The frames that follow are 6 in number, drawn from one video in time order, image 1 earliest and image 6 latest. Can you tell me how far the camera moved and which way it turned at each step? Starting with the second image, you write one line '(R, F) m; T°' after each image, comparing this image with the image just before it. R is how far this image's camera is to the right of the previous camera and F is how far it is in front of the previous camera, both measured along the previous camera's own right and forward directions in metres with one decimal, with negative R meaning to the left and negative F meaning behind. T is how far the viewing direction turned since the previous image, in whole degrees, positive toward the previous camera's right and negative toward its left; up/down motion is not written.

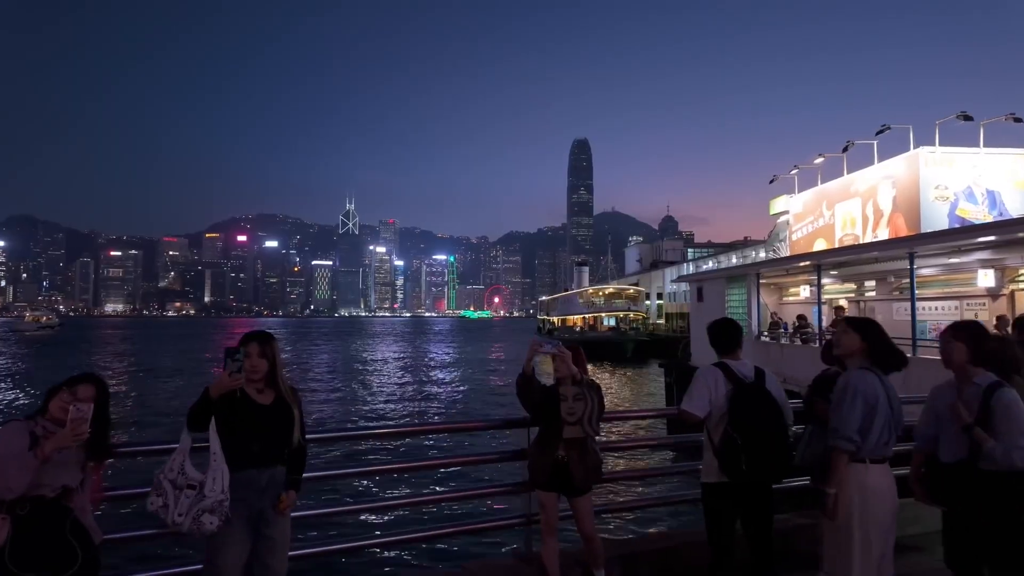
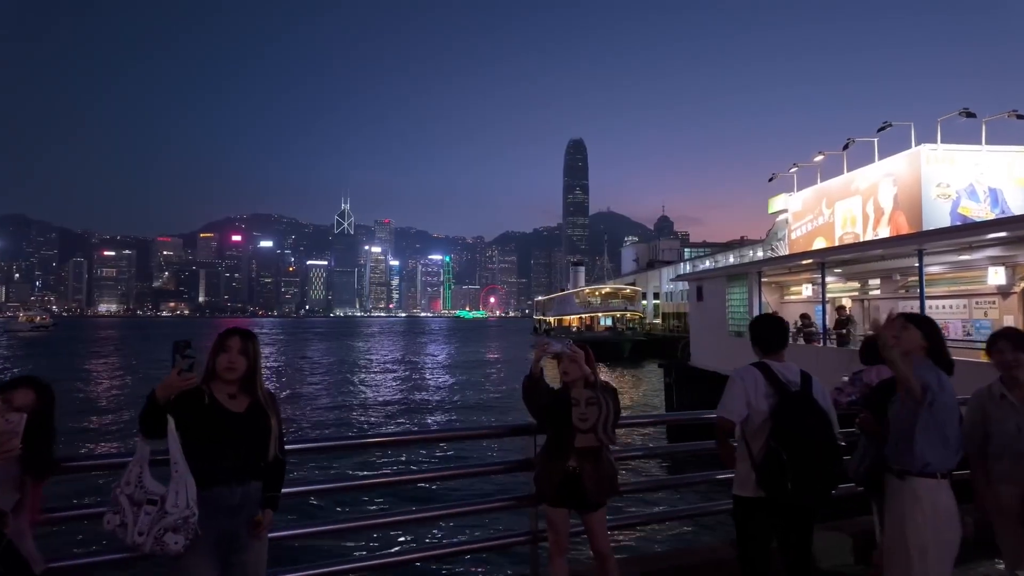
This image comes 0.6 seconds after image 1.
(0.0, +0.3) m; 0°
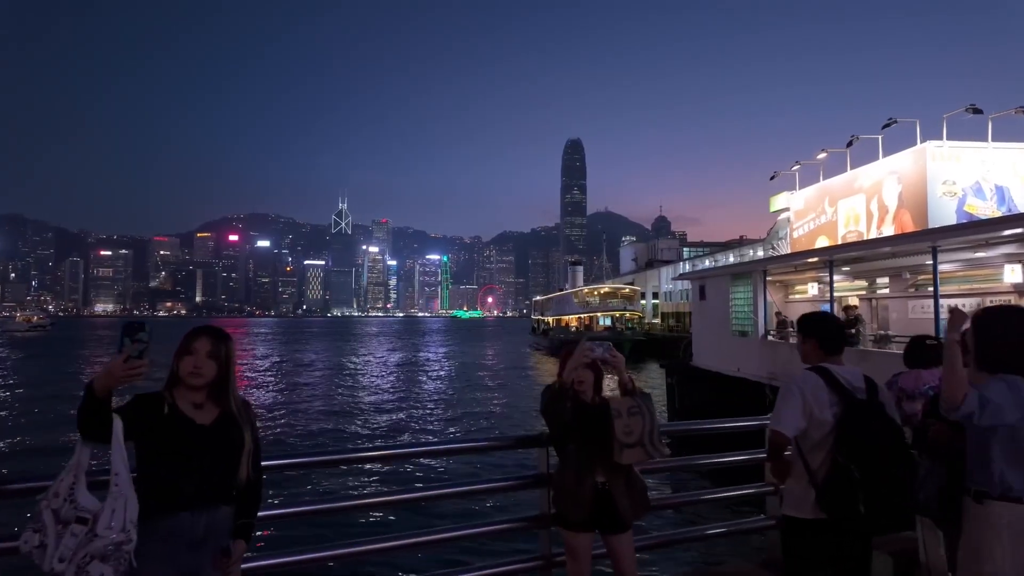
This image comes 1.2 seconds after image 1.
(-0.1, +0.3) m; 0°
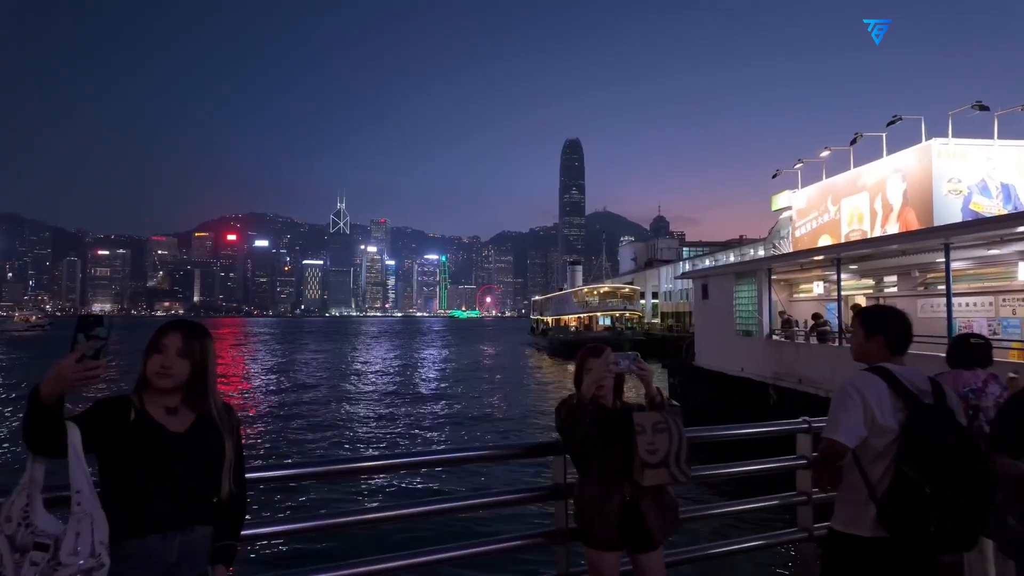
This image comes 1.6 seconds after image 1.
(-0.1, +0.2) m; 0°
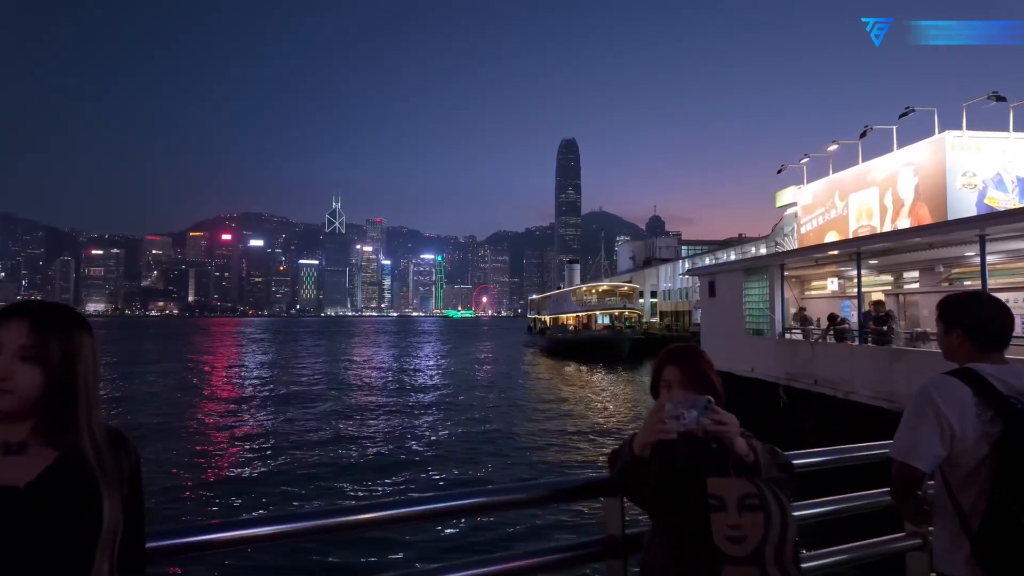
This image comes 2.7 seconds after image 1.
(-0.1, +0.7) m; 0°
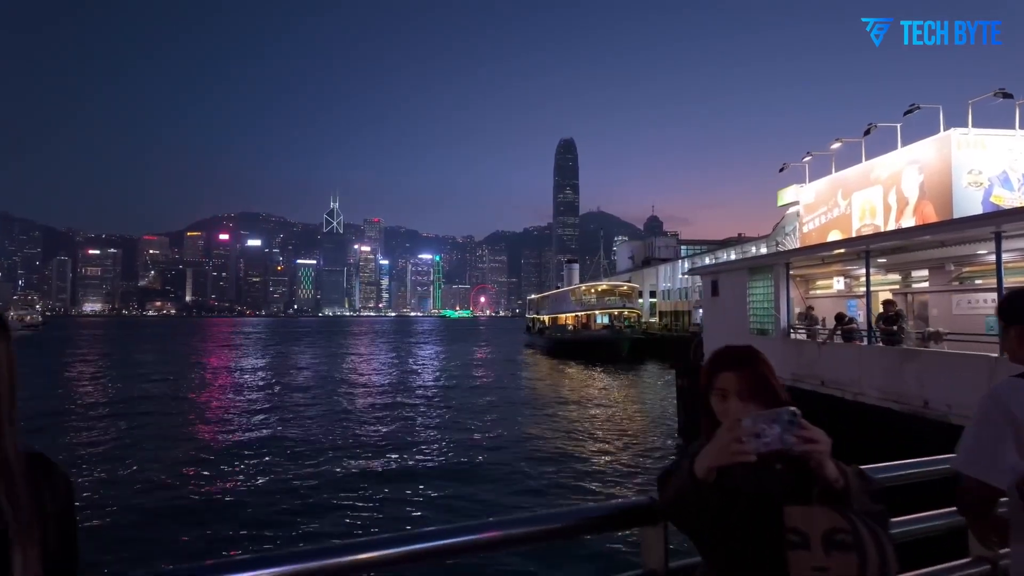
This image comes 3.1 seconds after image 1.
(-0.1, +0.3) m; 0°
